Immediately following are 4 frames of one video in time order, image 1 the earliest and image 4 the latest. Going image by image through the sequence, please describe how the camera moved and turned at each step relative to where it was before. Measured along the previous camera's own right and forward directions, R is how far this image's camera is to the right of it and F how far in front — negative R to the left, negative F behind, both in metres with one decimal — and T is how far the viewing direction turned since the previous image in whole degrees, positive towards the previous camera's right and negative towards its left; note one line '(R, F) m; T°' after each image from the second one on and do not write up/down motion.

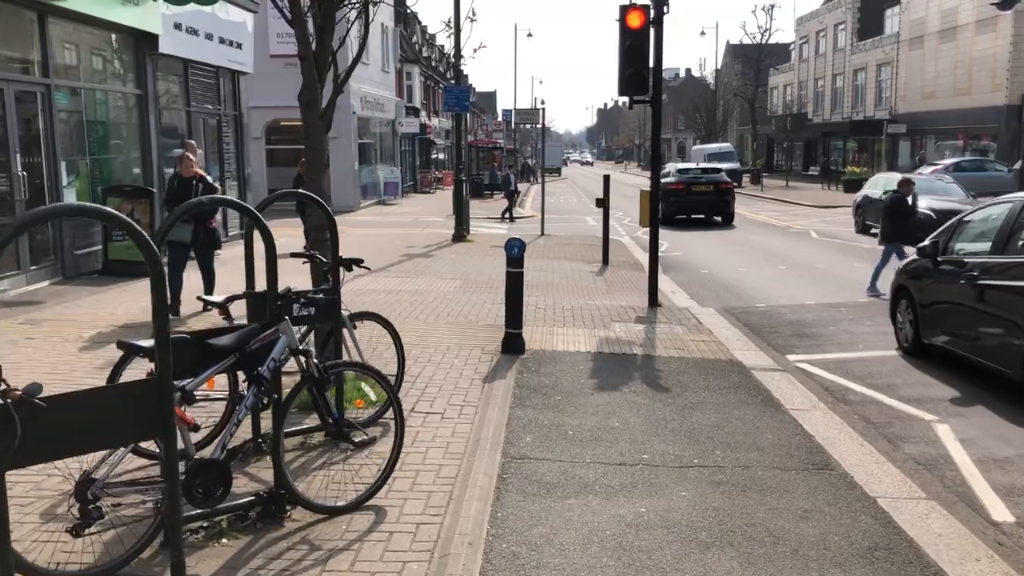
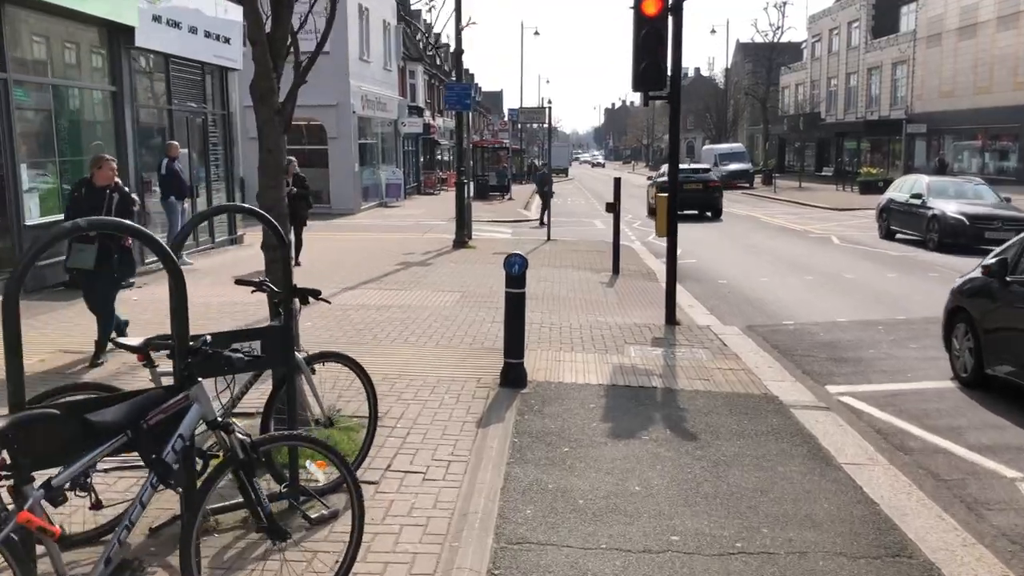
(0.0, +1.0) m; 0°
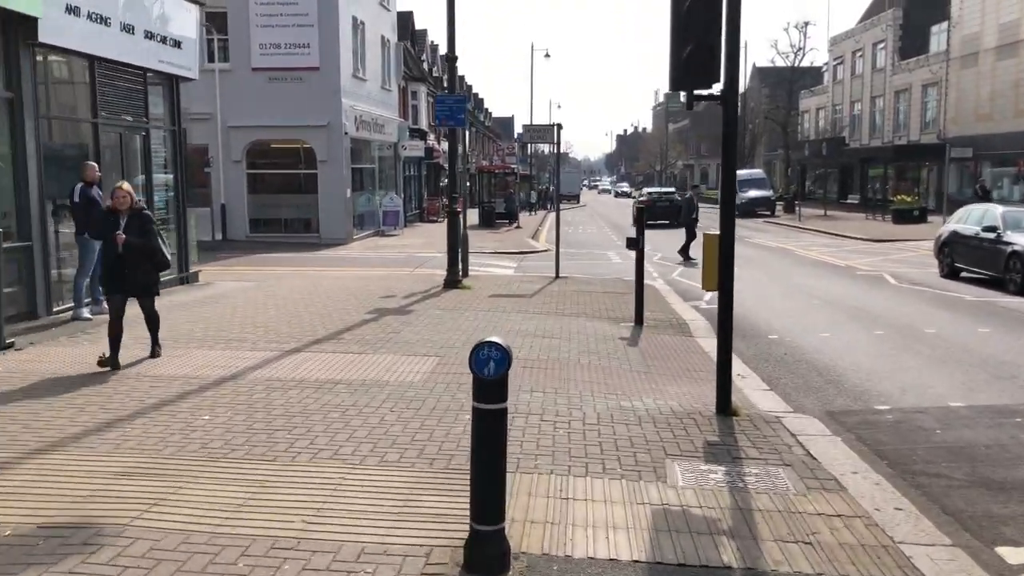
(+0.2, +2.7) m; -1°
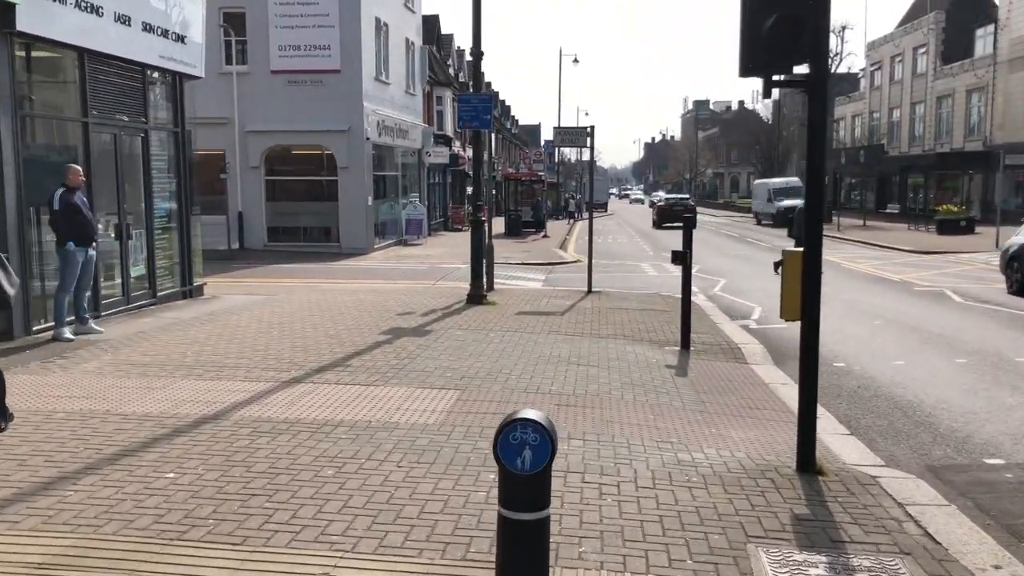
(-0.1, +1.2) m; -2°
